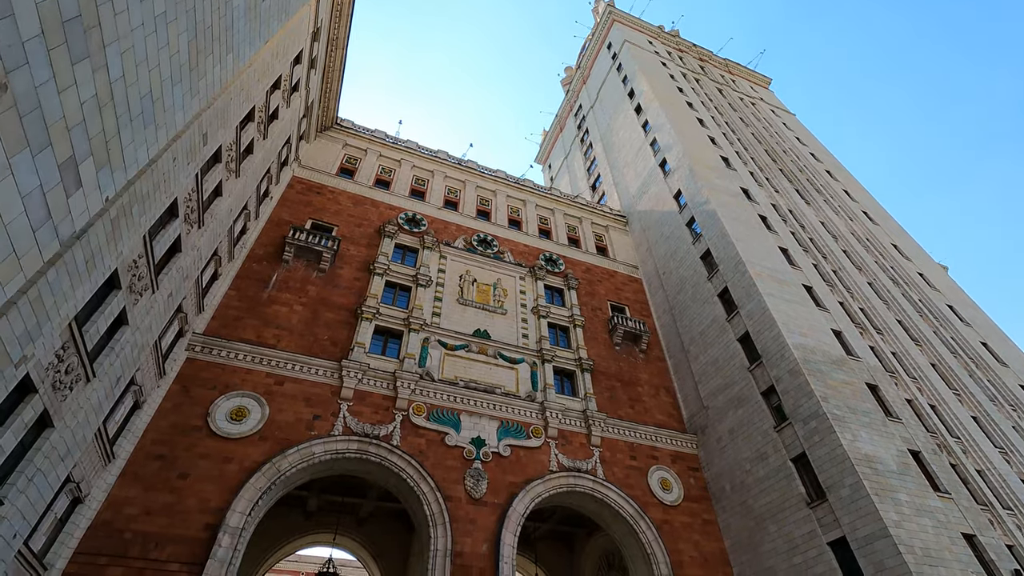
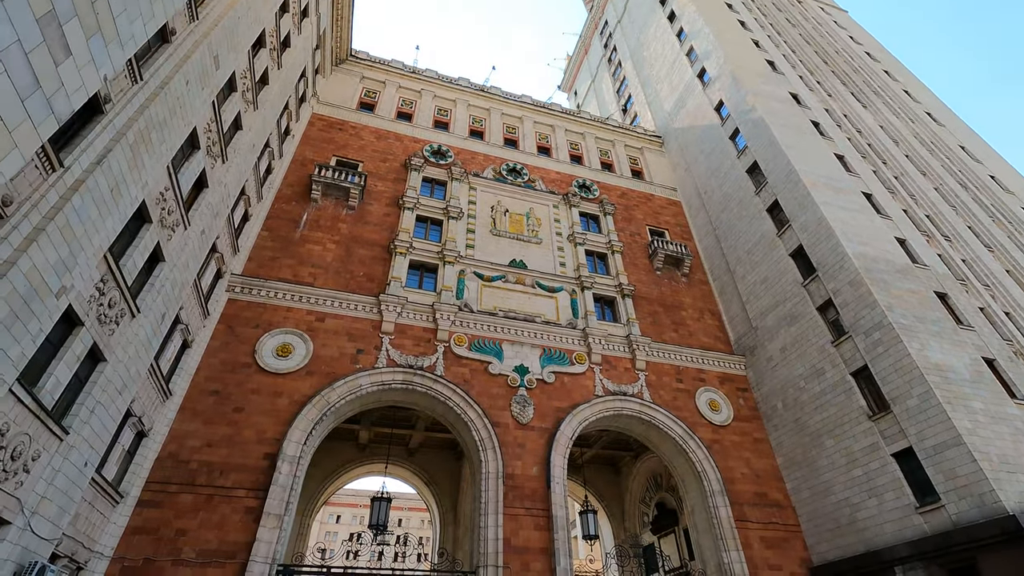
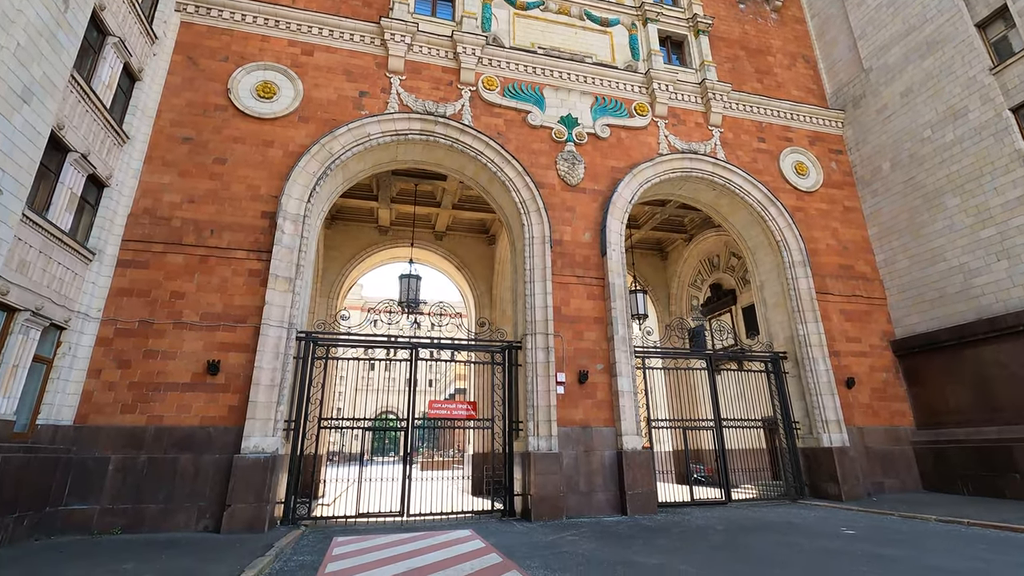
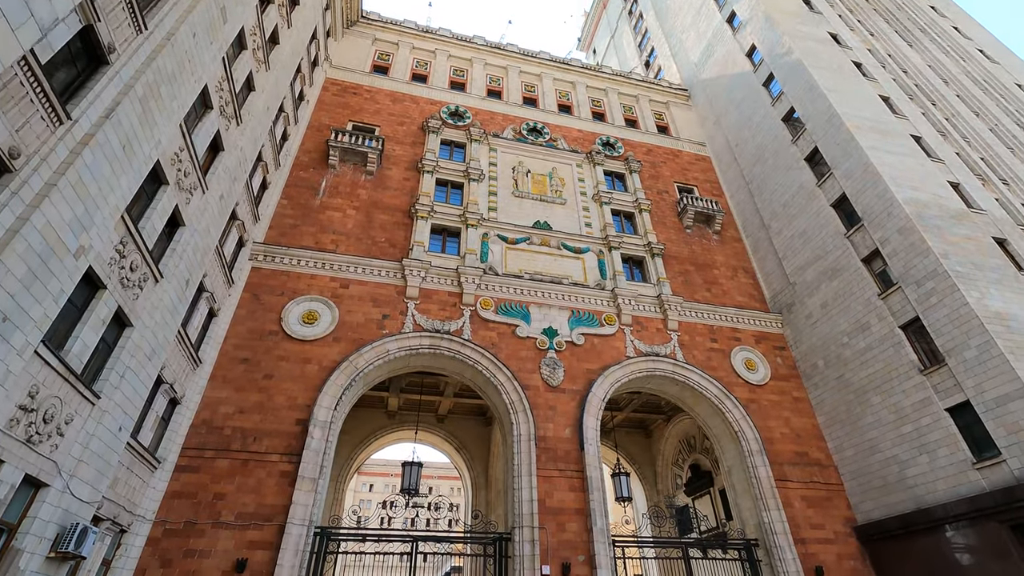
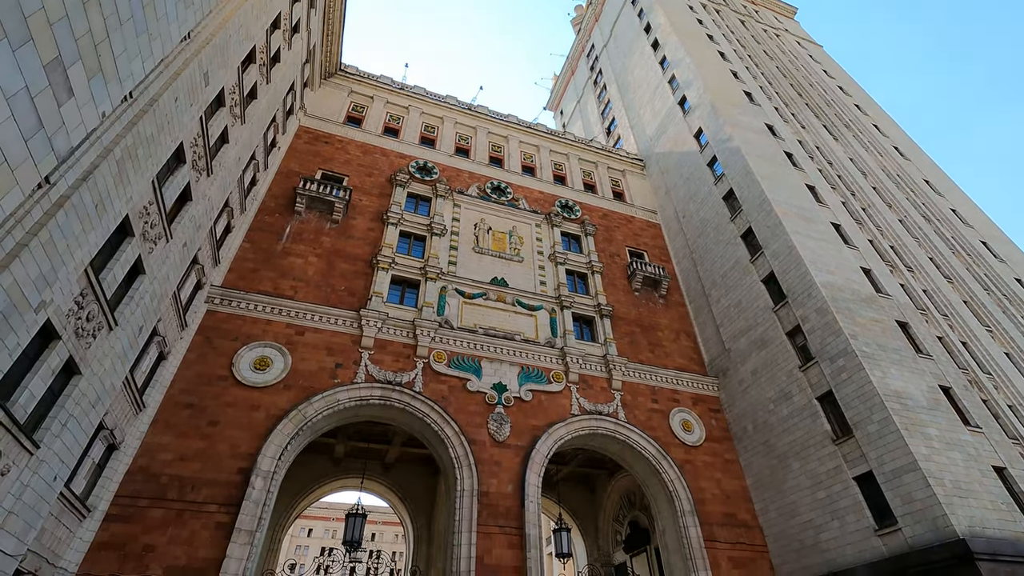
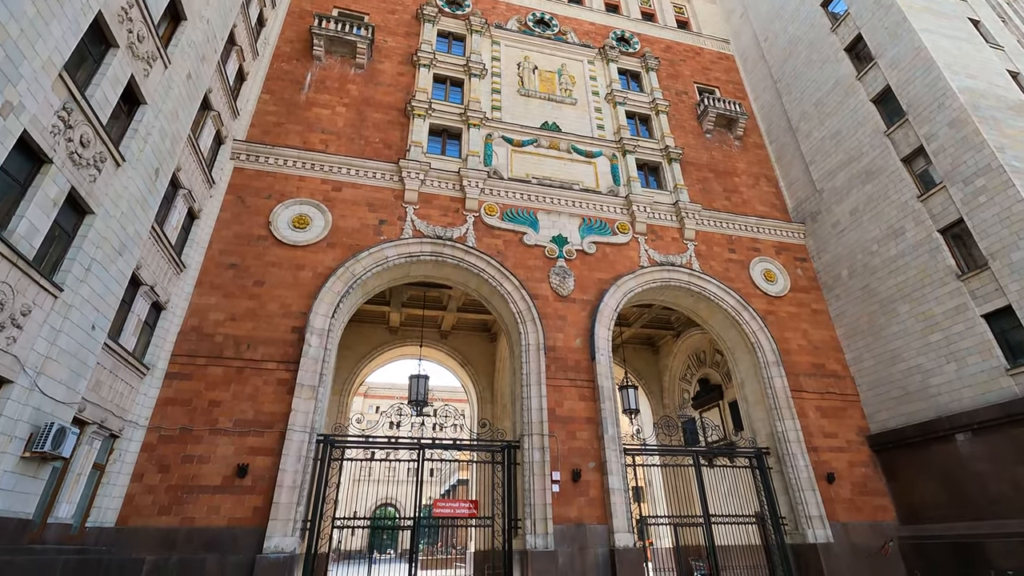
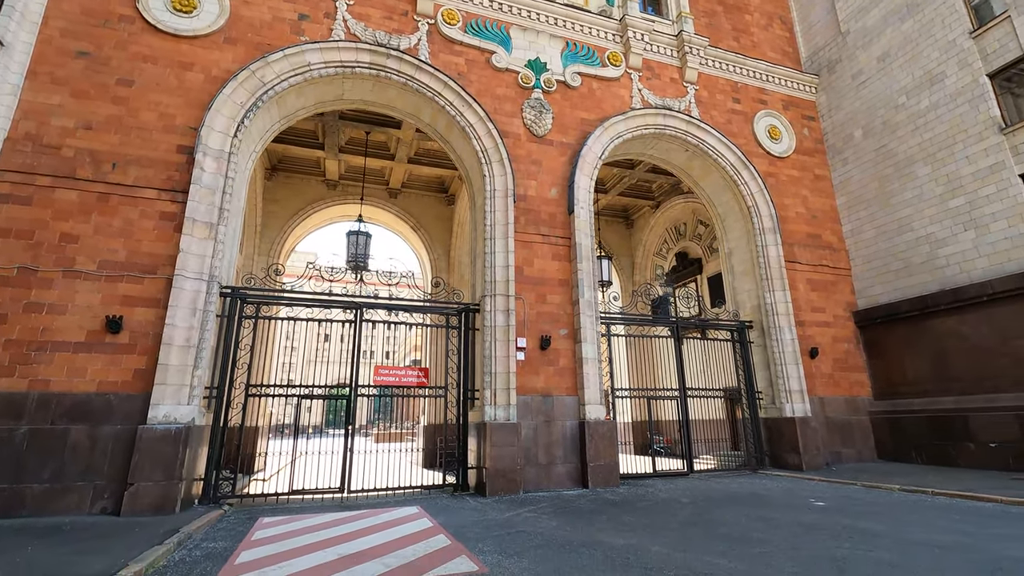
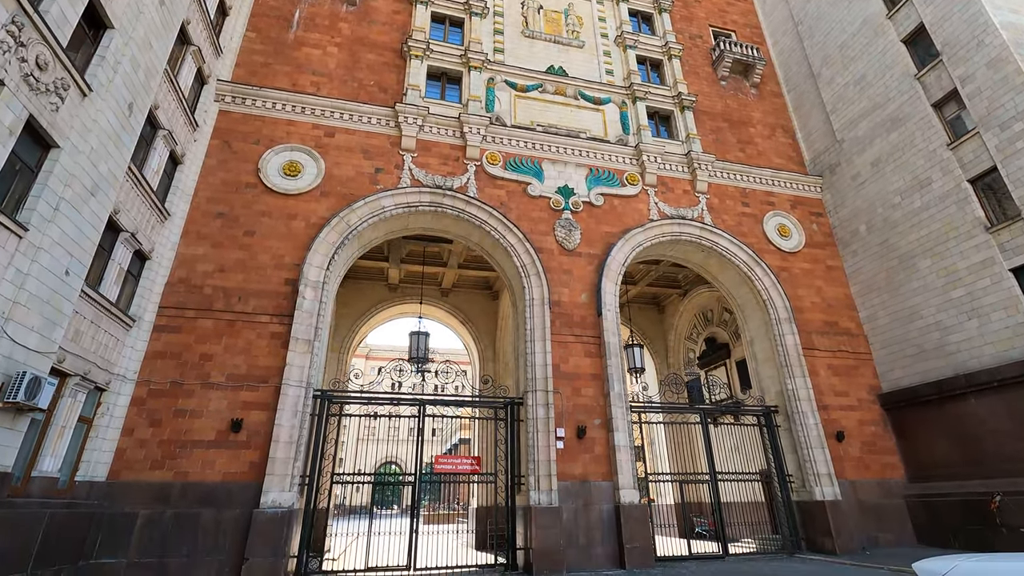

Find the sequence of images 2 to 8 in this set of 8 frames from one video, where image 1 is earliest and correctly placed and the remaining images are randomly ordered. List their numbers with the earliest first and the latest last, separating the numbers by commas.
5, 2, 4, 6, 8, 3, 7
